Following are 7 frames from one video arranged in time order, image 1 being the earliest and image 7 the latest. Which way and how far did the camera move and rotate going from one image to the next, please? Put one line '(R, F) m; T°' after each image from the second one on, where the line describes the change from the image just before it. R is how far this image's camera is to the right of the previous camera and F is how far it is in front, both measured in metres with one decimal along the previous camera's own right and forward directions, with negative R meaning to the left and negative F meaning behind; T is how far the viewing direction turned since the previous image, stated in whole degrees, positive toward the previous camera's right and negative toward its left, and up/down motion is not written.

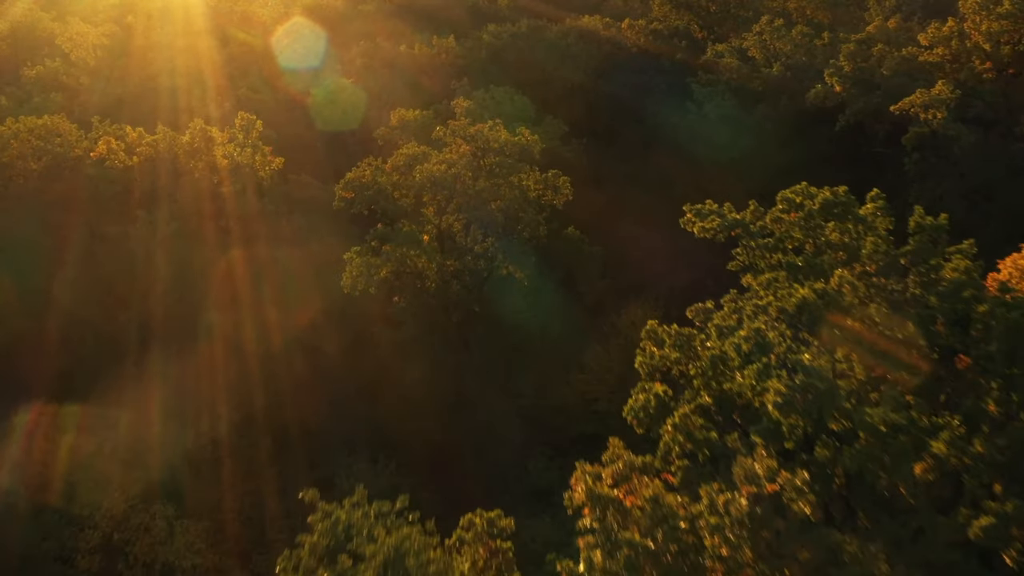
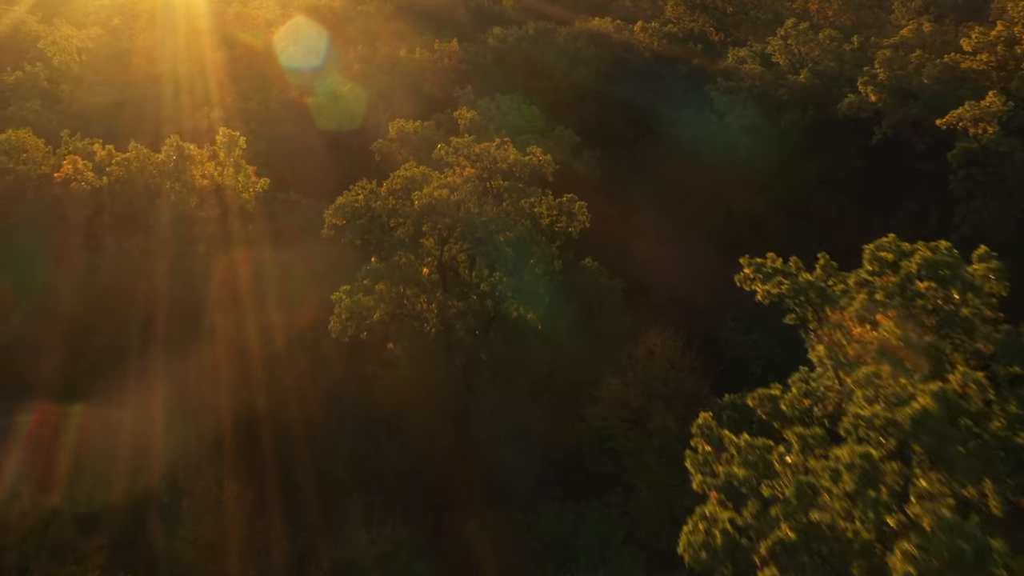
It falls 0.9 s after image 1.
(-0.2, +2.0) m; 0°
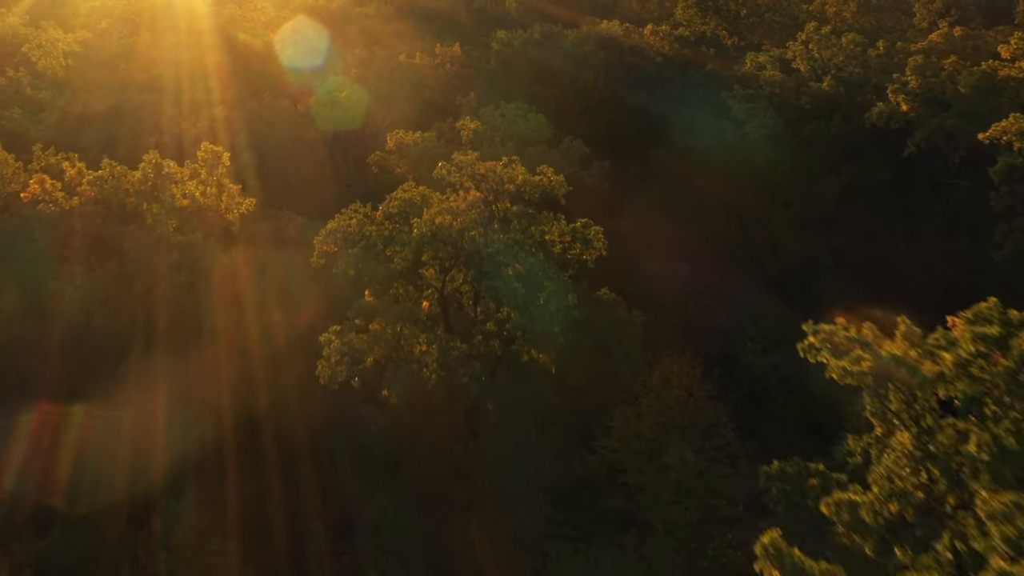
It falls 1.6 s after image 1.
(-0.1, +1.5) m; 0°
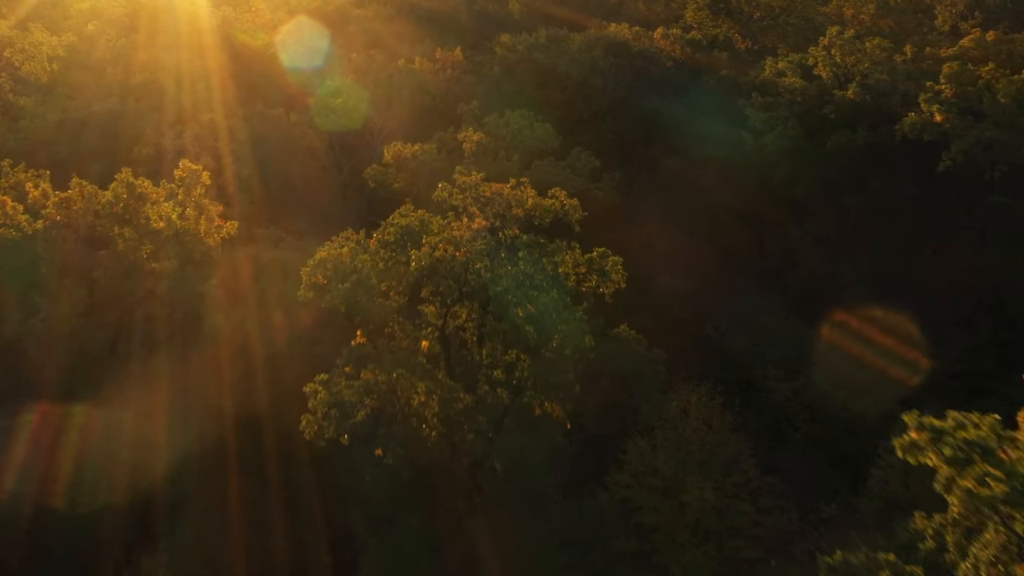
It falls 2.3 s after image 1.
(-0.1, +1.5) m; 0°
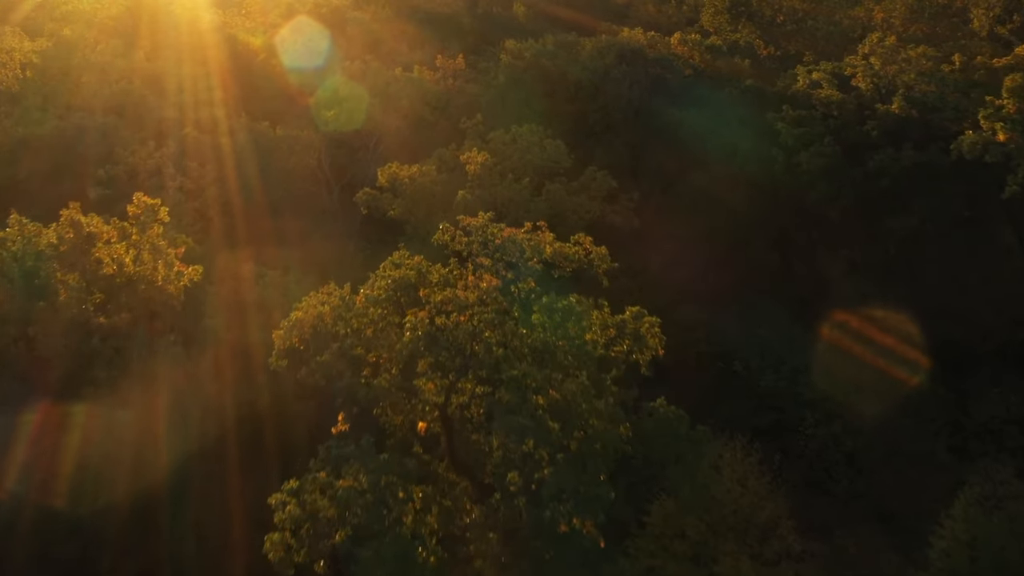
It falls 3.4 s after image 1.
(-0.2, +2.3) m; 0°
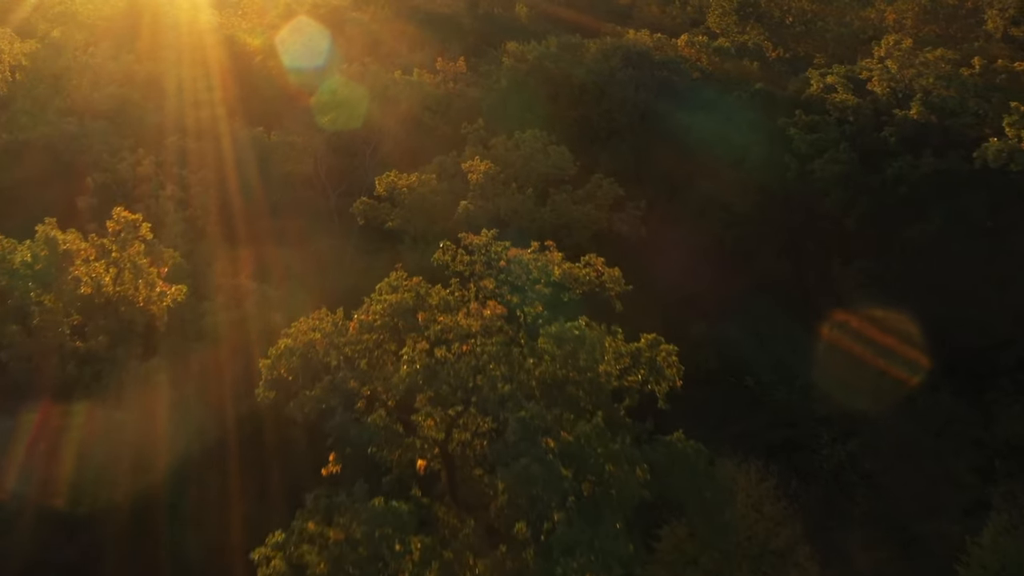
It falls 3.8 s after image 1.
(-0.1, +0.8) m; 0°
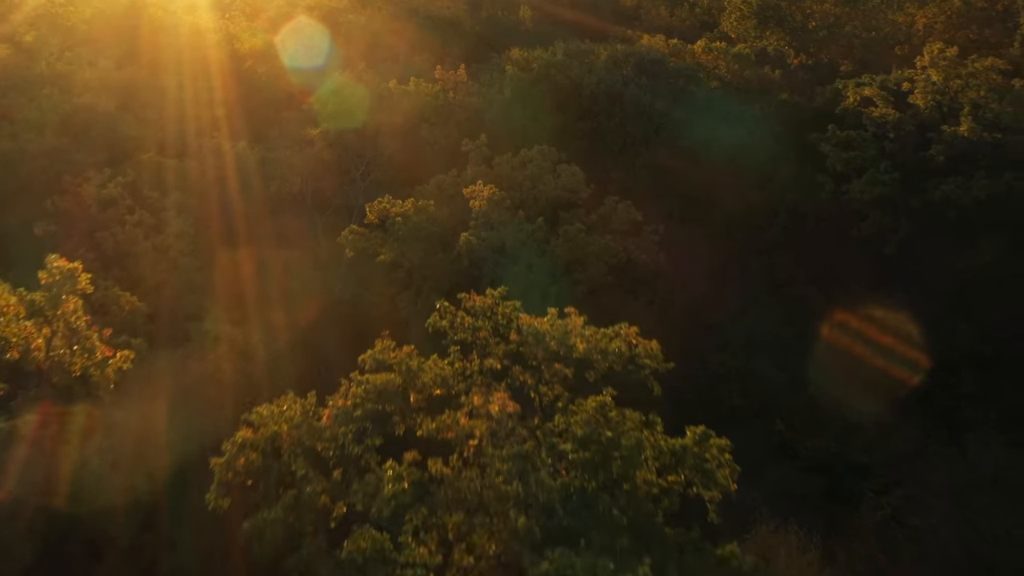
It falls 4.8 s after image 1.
(-0.1, +2.0) m; 0°
